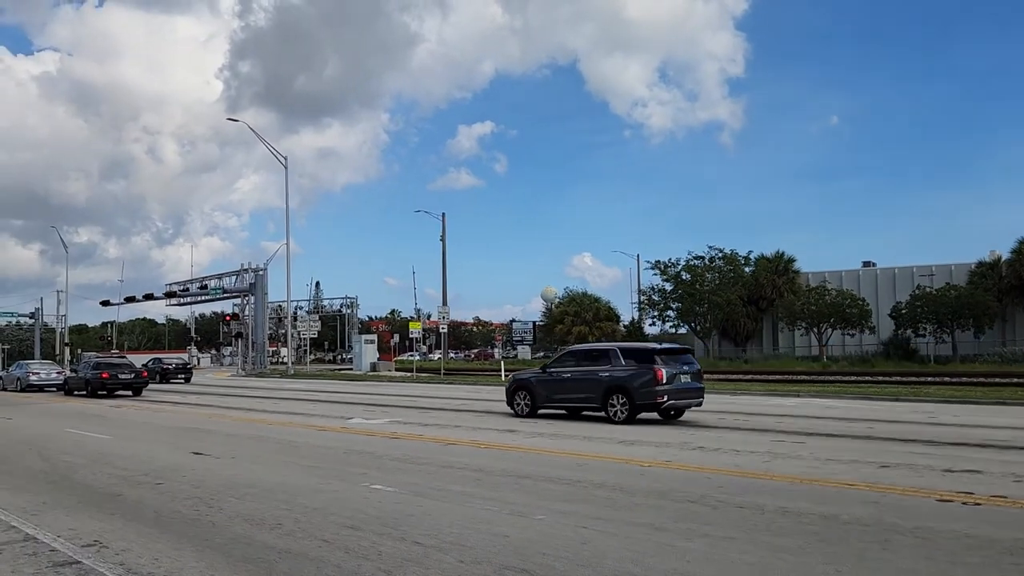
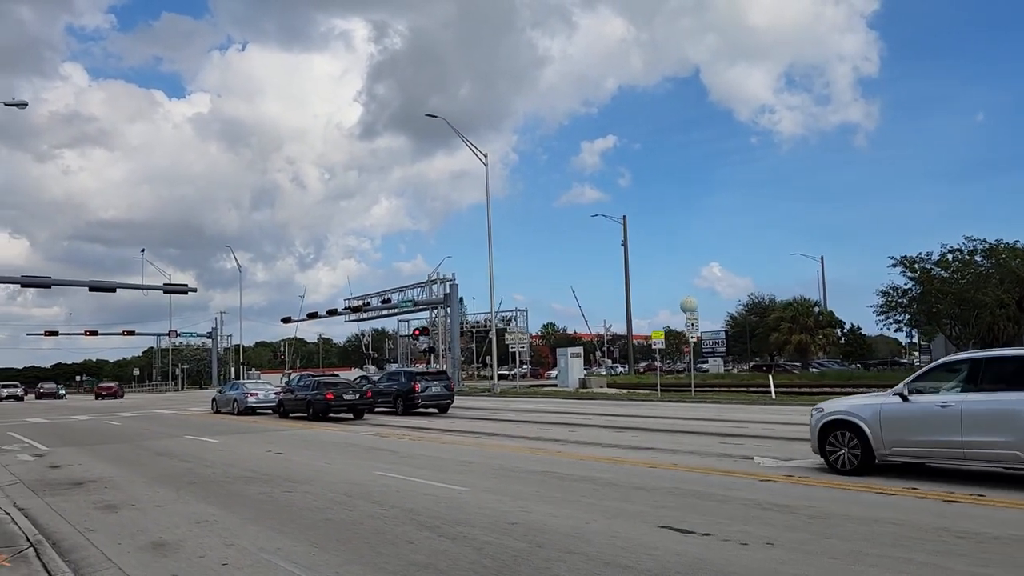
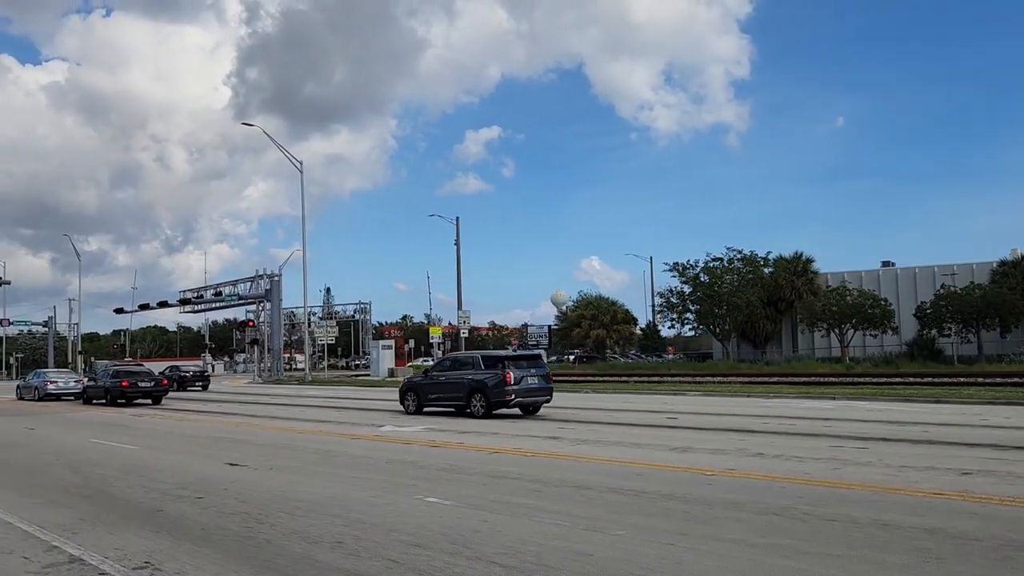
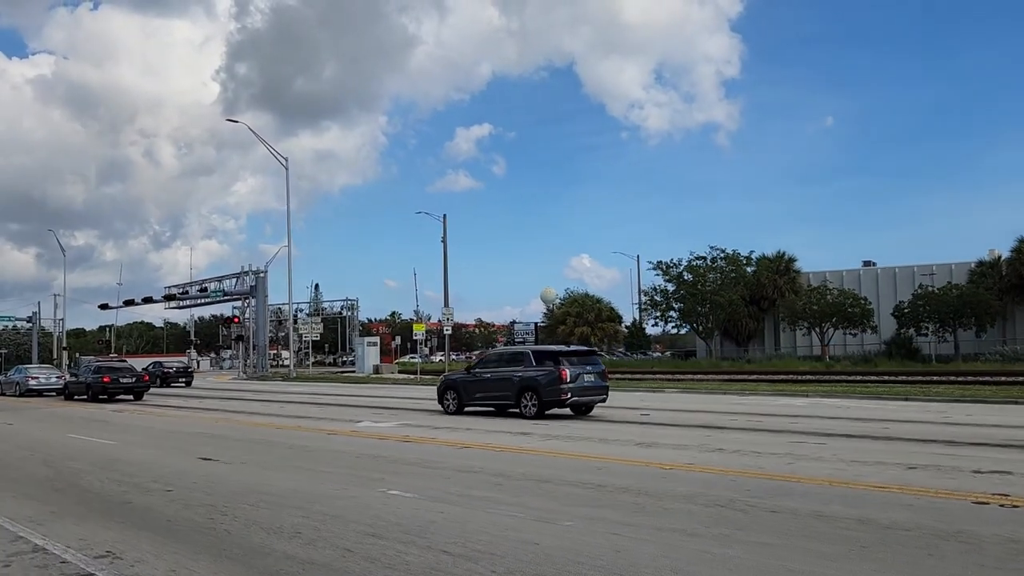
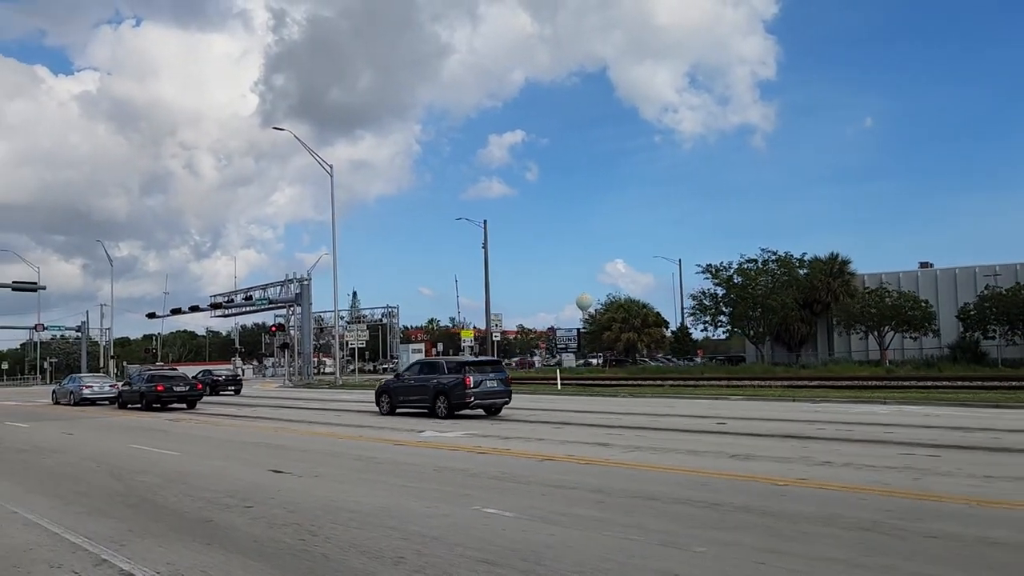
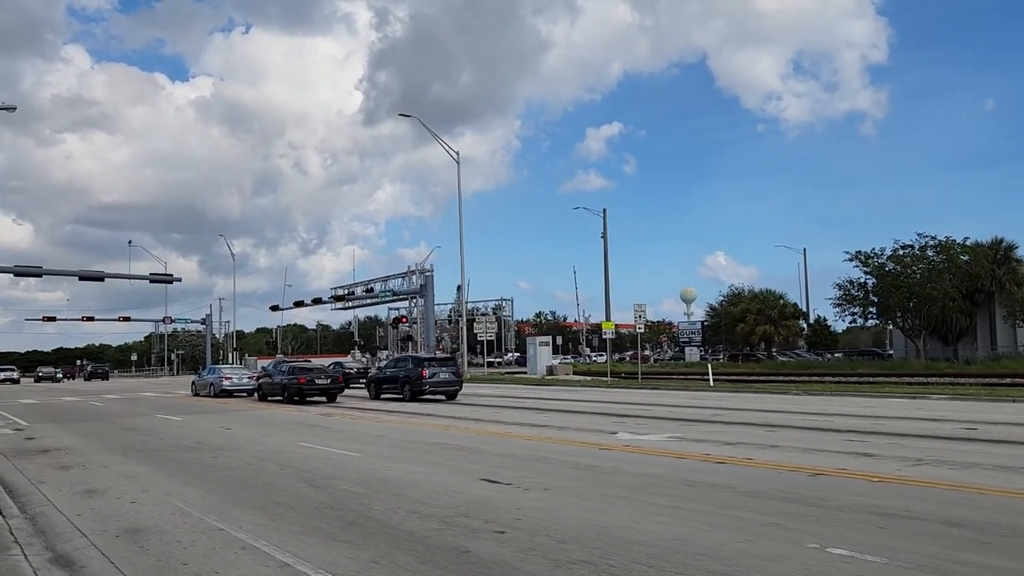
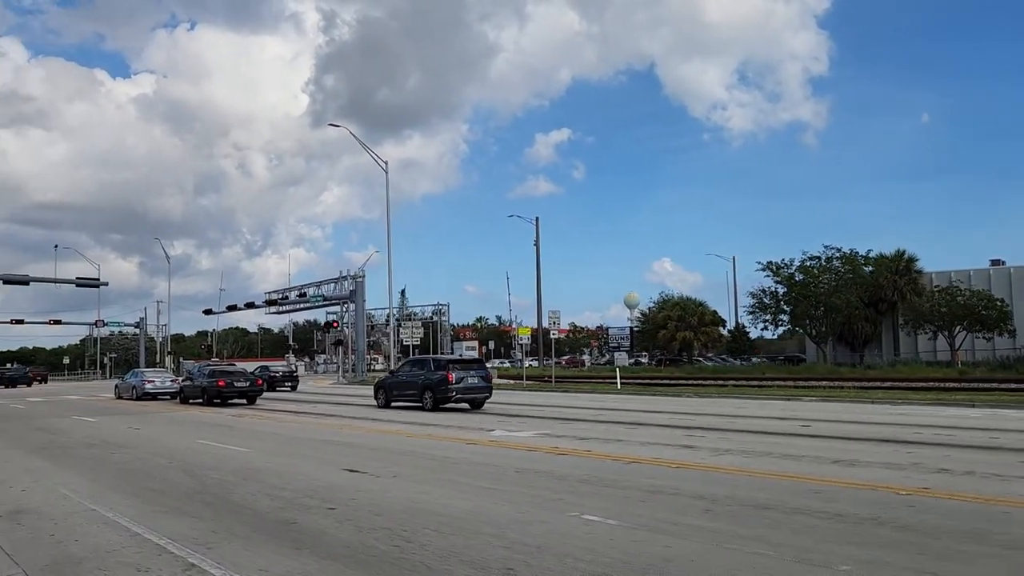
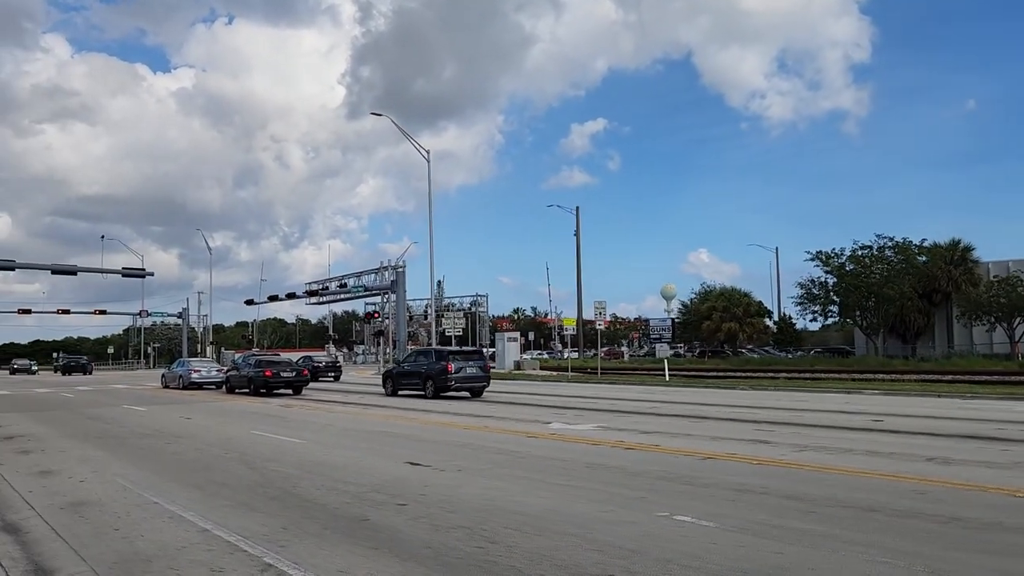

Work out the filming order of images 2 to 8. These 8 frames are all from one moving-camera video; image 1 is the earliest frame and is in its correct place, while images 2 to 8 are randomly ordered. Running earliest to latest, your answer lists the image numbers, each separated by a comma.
4, 3, 5, 7, 8, 6, 2
